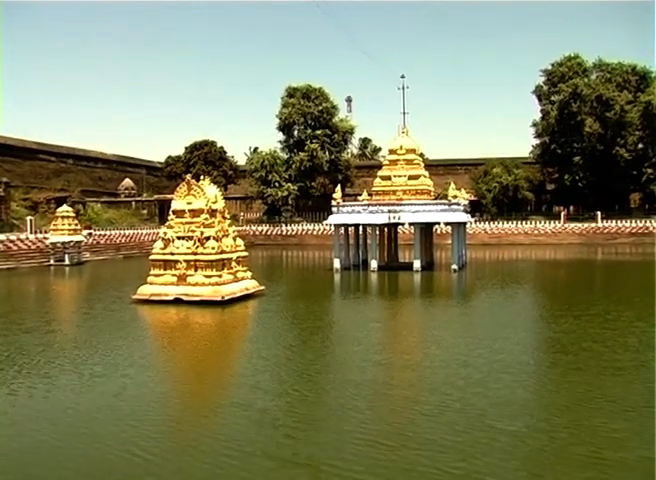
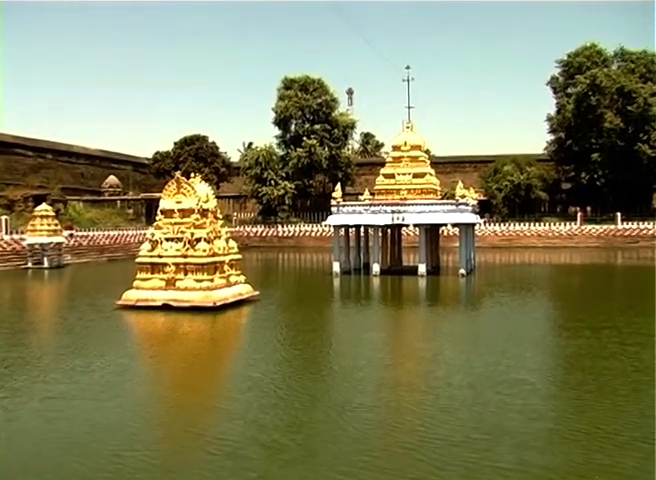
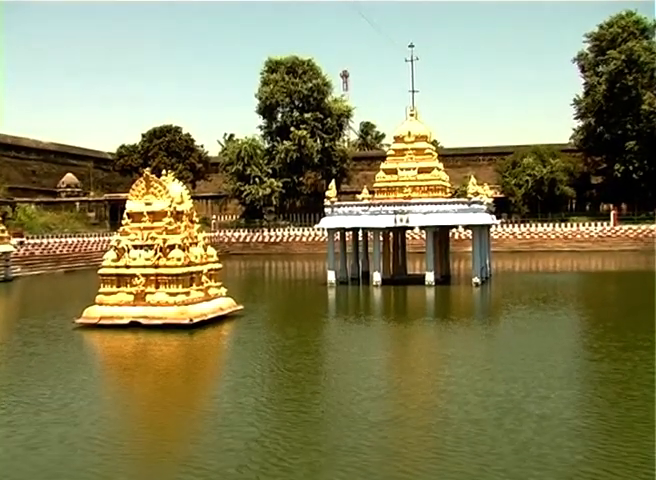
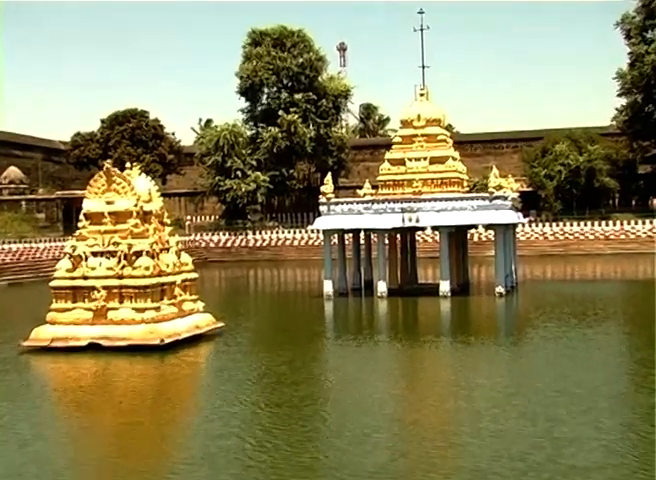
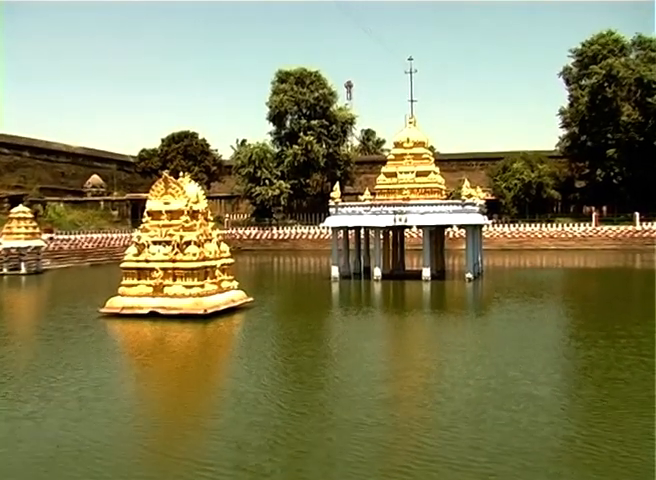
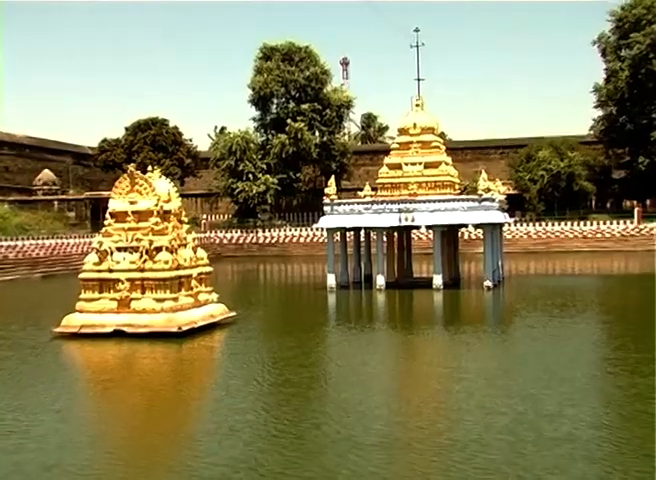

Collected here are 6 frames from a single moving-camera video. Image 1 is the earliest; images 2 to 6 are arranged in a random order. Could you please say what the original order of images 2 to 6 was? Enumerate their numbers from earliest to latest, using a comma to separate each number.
2, 5, 3, 6, 4
